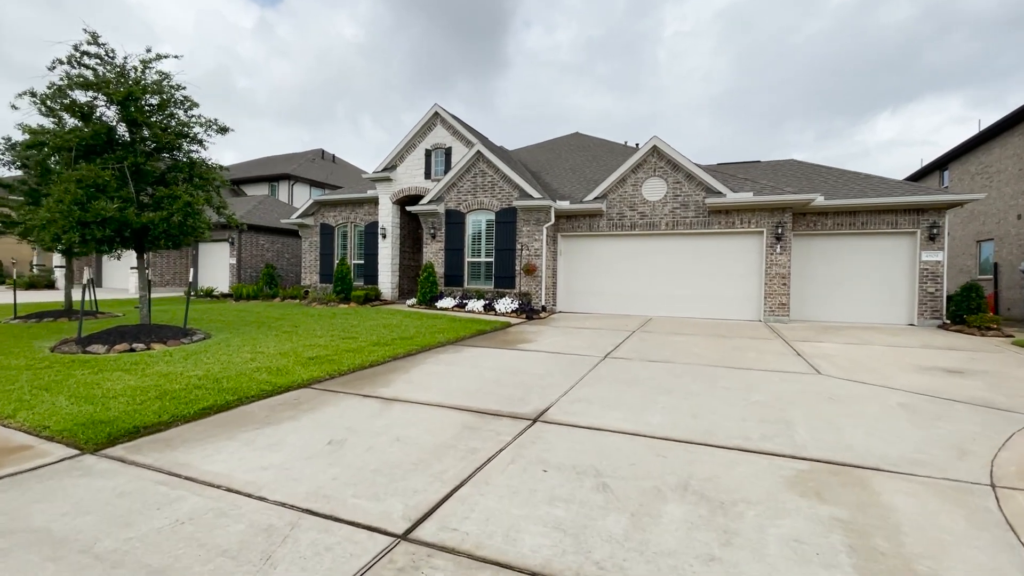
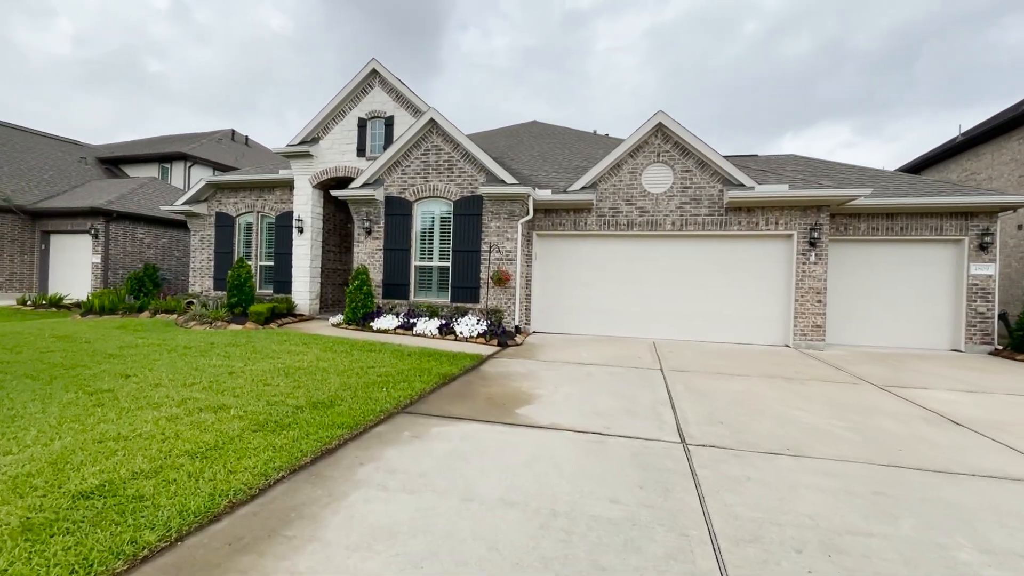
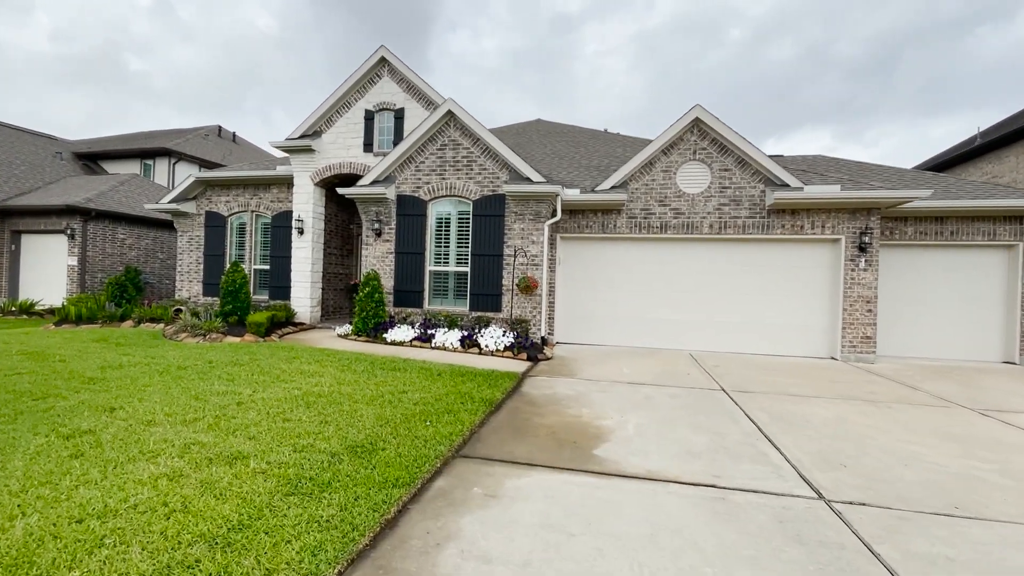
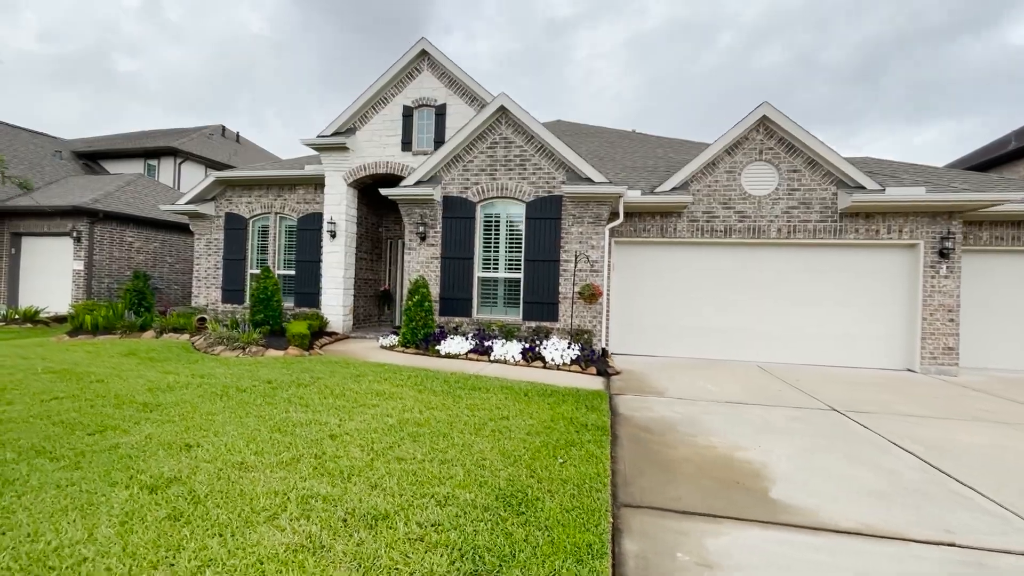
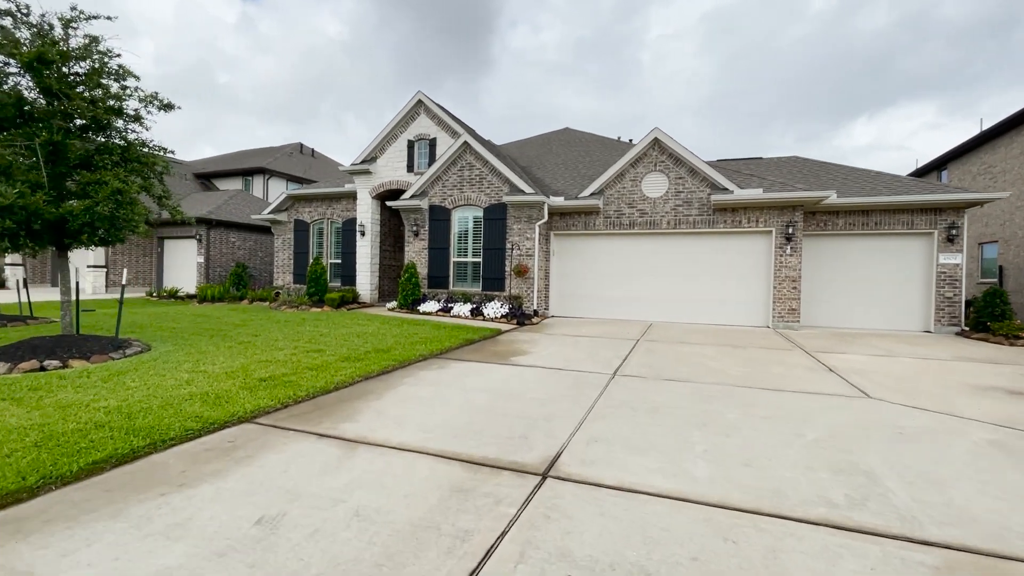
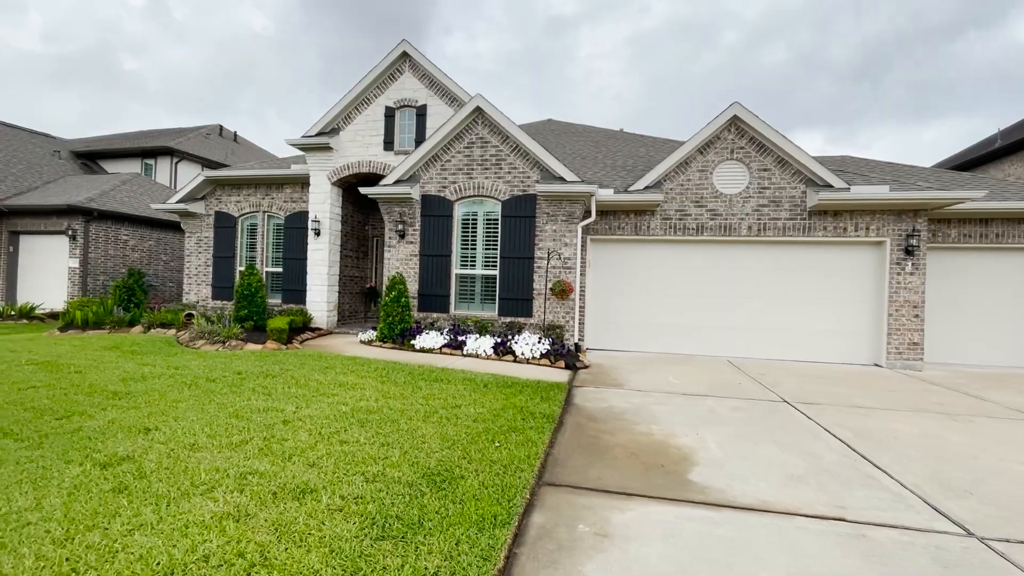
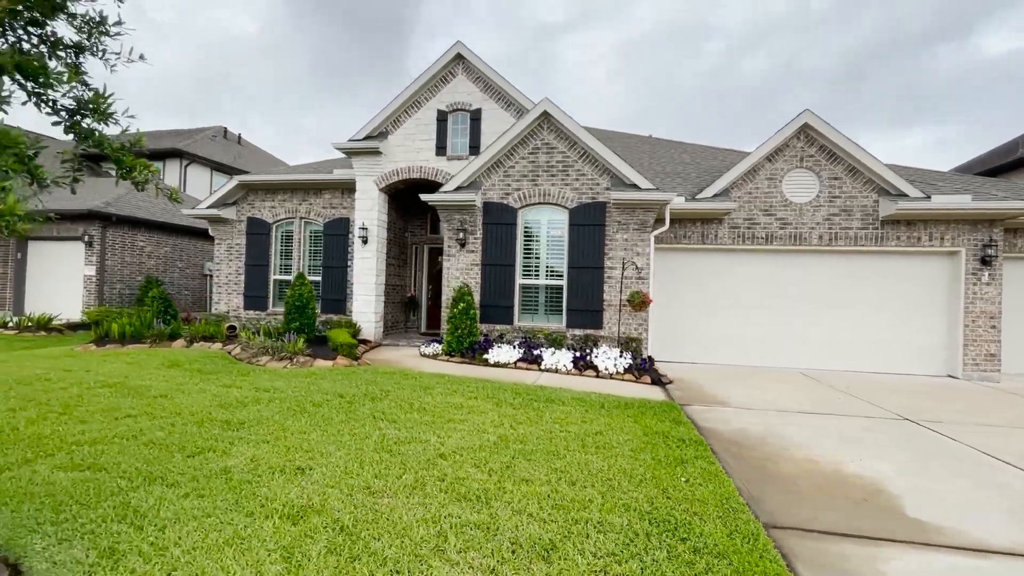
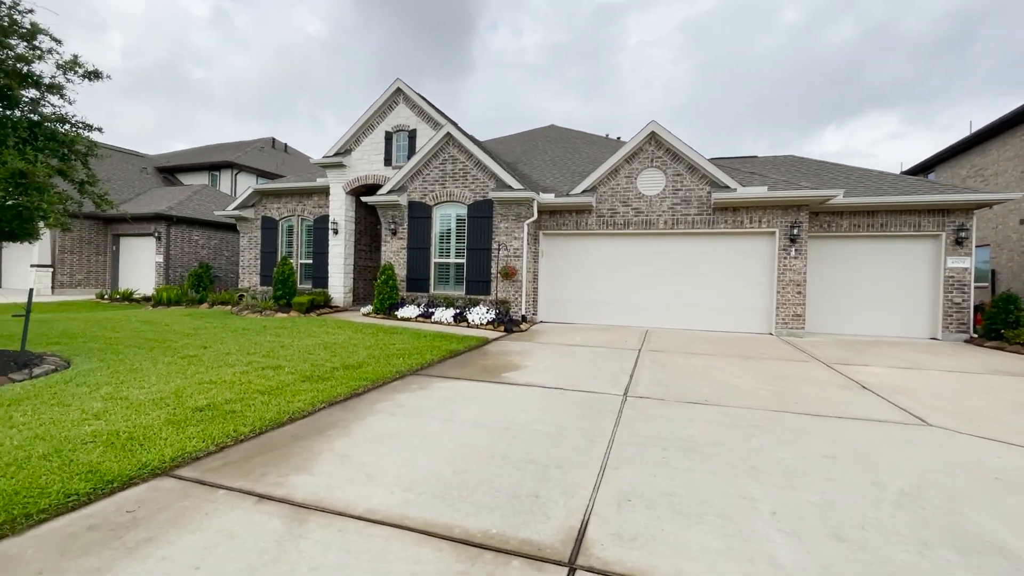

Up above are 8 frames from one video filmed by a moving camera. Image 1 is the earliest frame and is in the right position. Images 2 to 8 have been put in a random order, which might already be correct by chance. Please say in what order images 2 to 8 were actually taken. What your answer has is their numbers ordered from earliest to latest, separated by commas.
5, 8, 2, 3, 6, 4, 7
